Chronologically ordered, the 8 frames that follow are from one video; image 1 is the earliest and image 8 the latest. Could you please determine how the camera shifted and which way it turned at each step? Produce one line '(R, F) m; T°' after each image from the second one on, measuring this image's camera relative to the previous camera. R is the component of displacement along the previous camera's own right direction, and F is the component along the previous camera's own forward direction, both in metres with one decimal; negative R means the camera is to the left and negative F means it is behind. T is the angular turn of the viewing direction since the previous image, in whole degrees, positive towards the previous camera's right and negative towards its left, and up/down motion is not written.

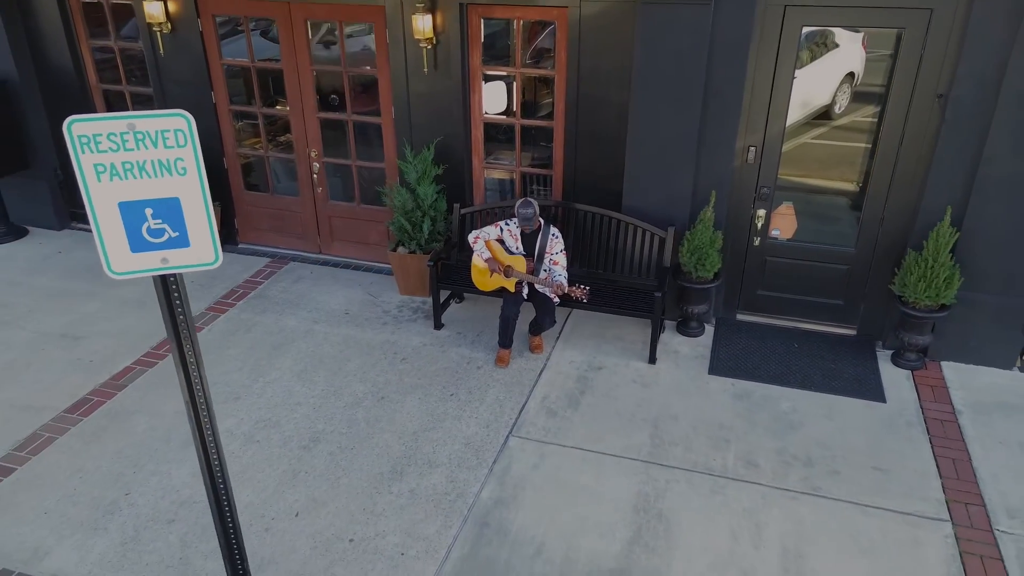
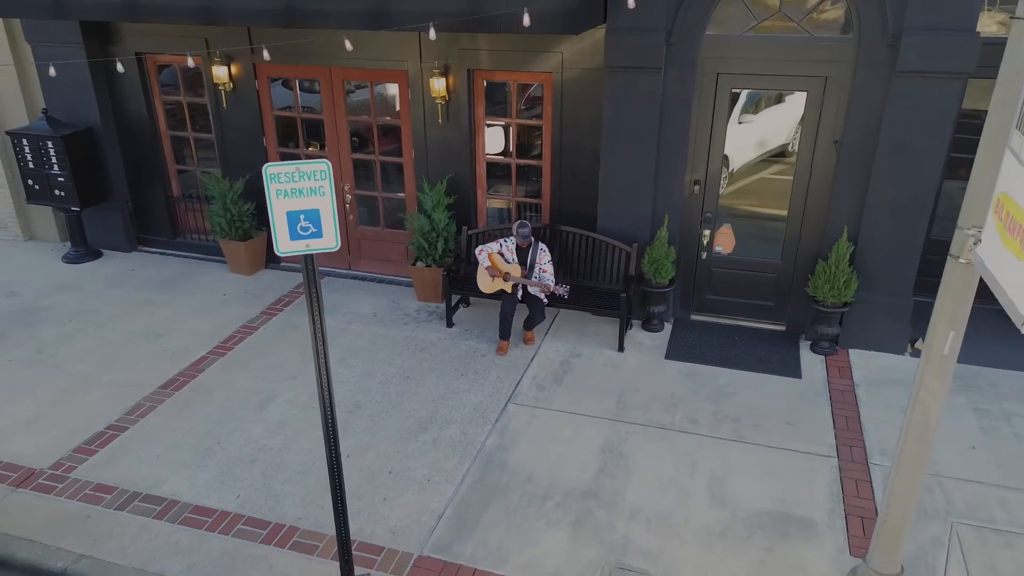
(0.0, -1.4) m; 0°
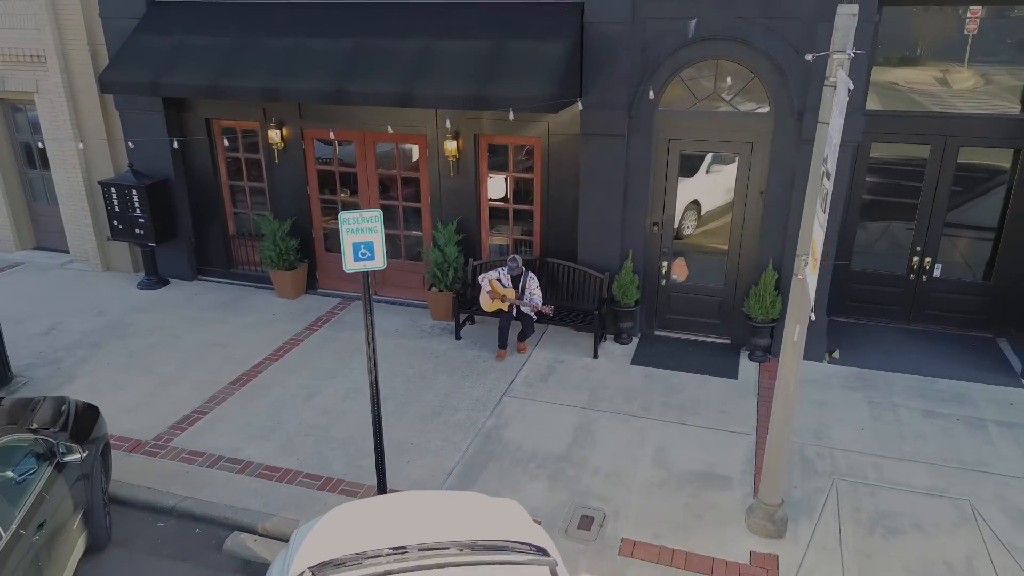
(+0.1, -1.6) m; -1°
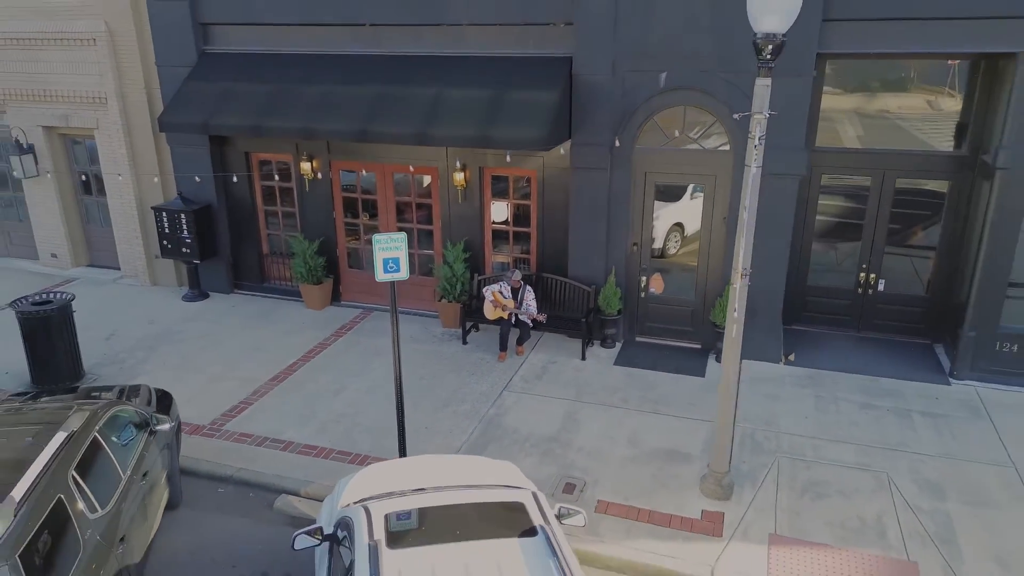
(+0.1, -1.3) m; 0°
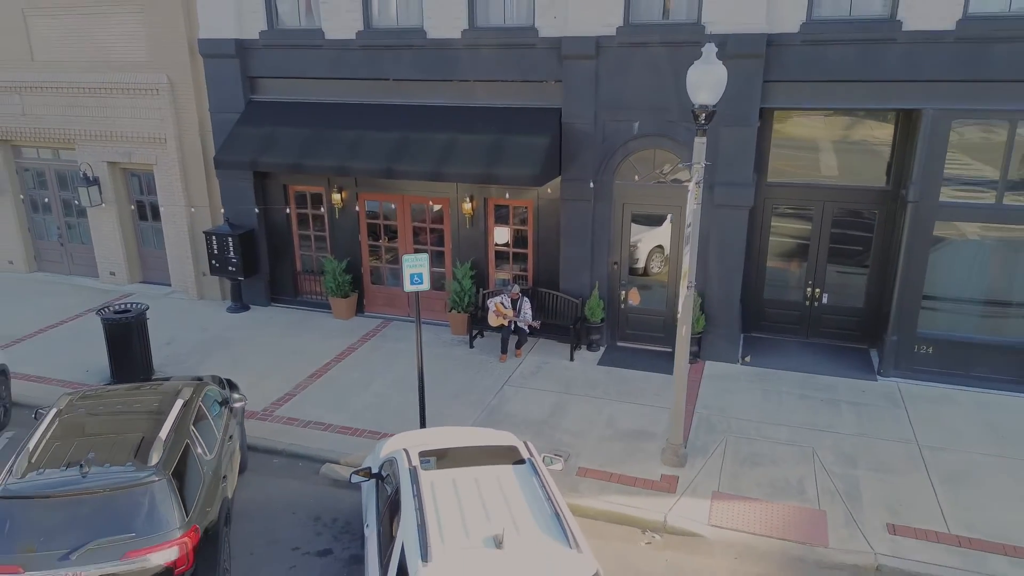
(+0.1, -1.8) m; 0°
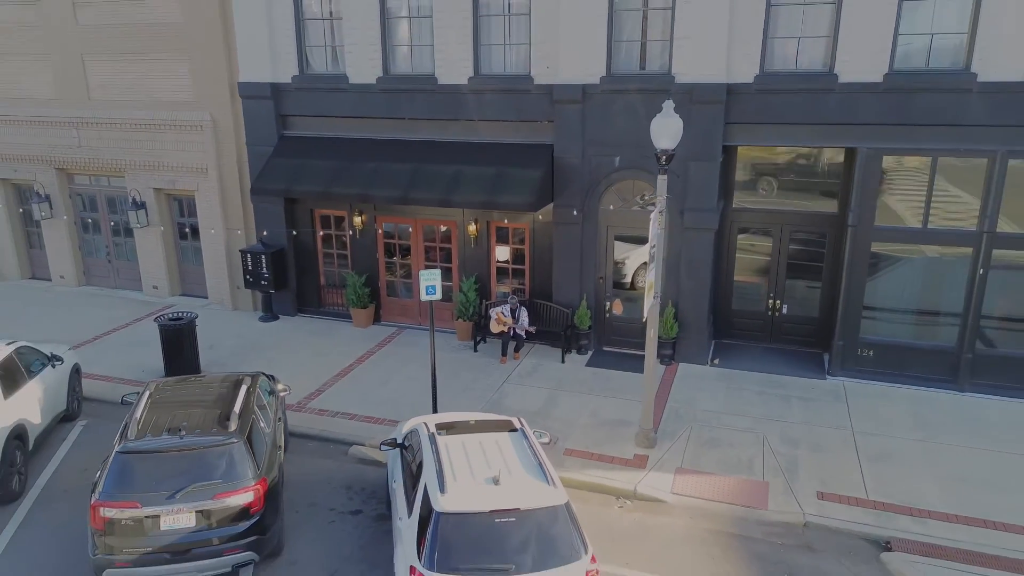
(+0.1, -1.7) m; 0°
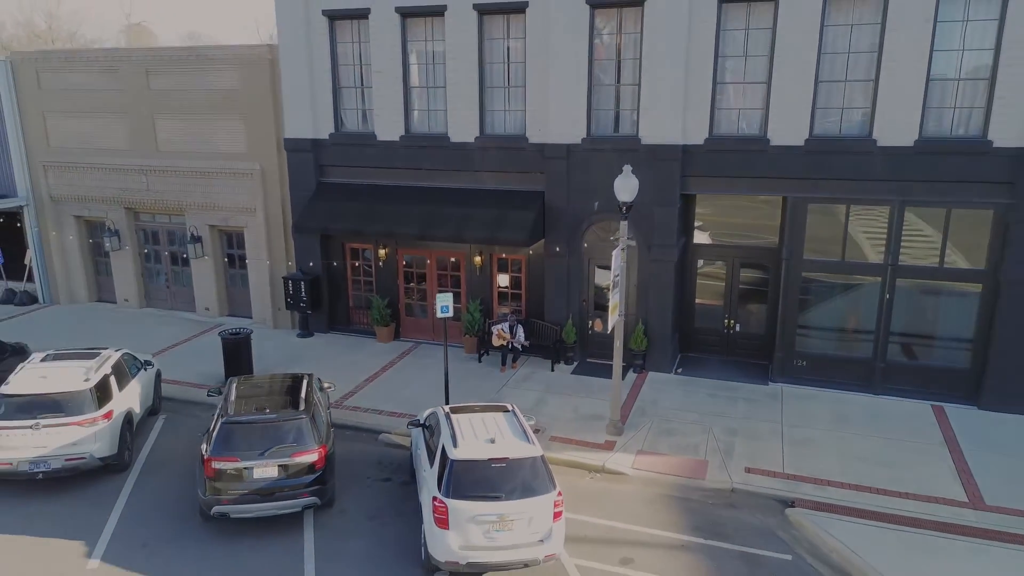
(+0.2, -2.7) m; -1°
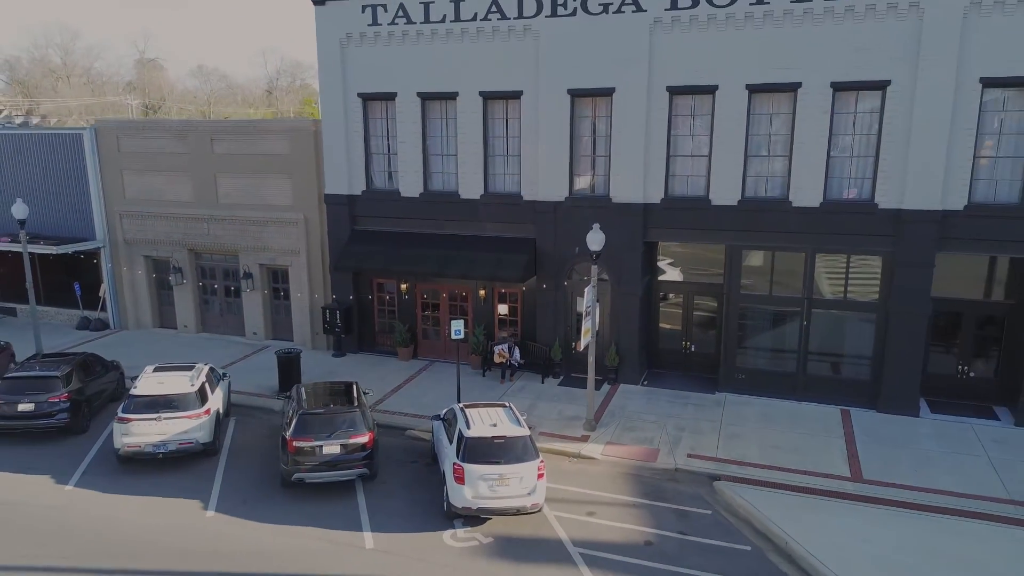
(+0.1, -3.8) m; 0°
